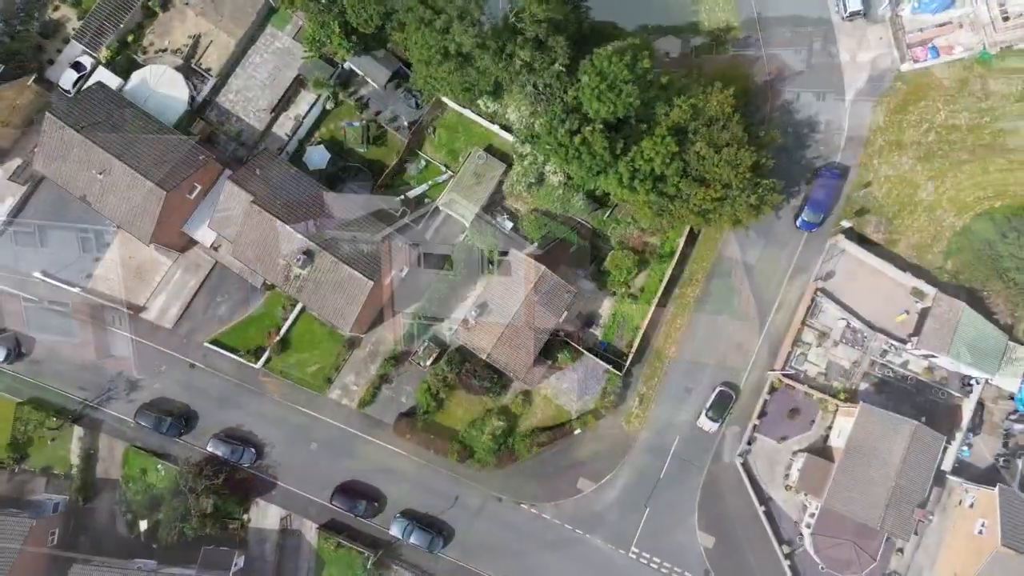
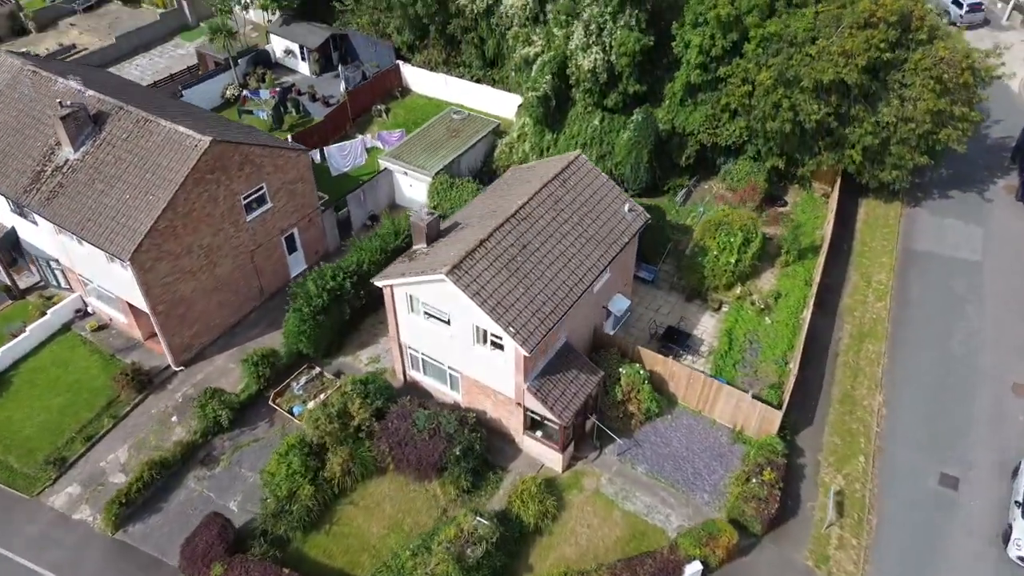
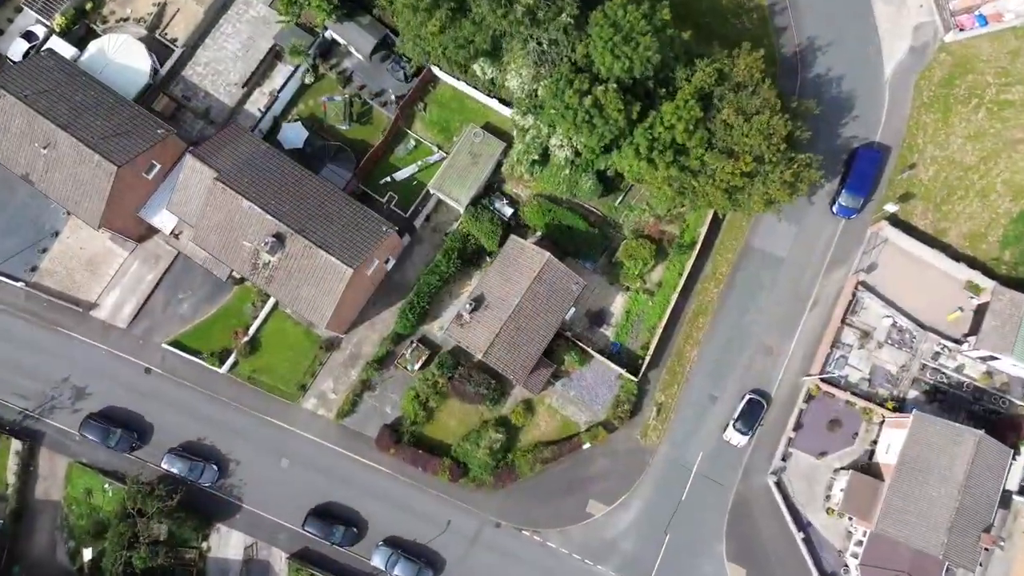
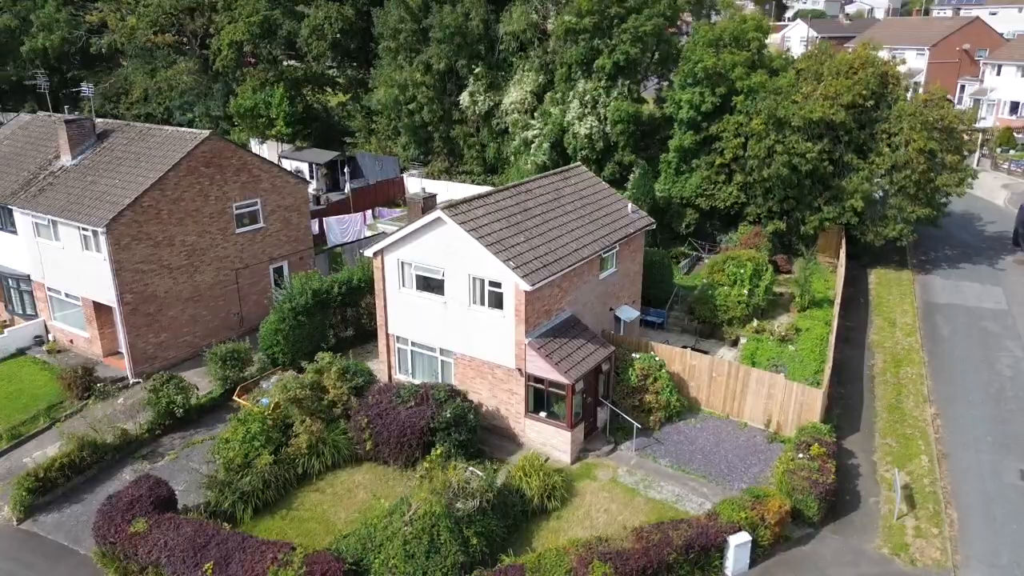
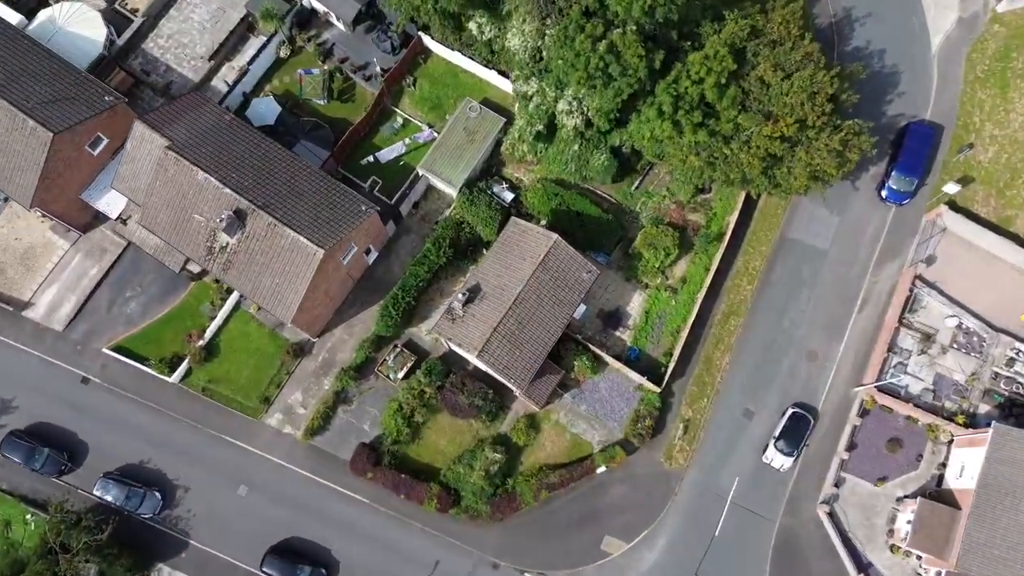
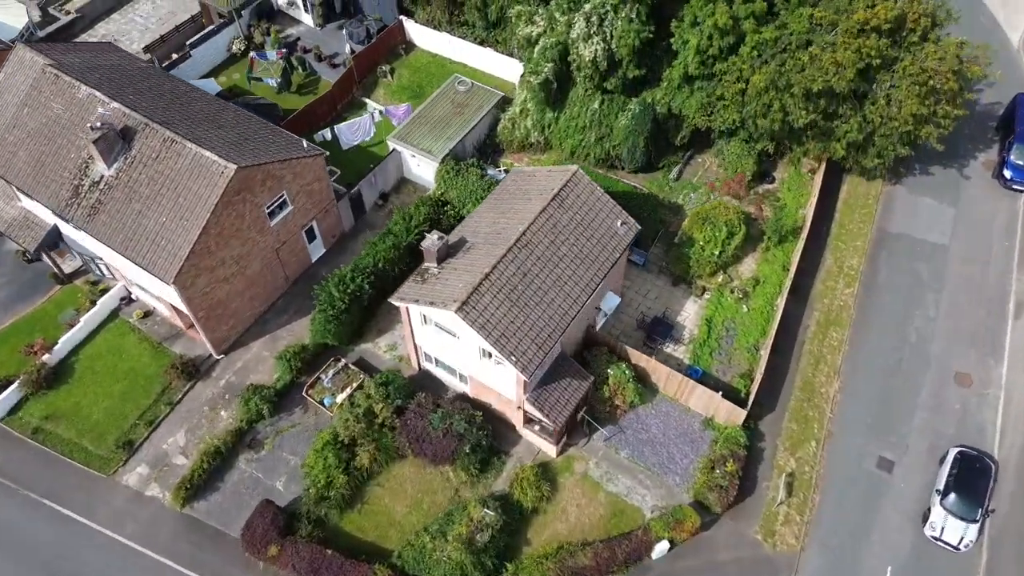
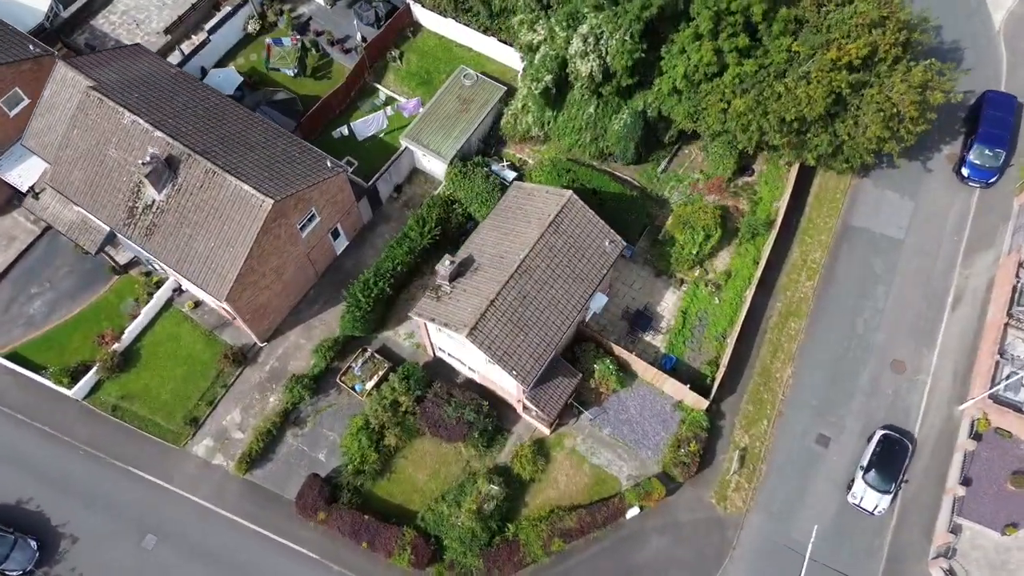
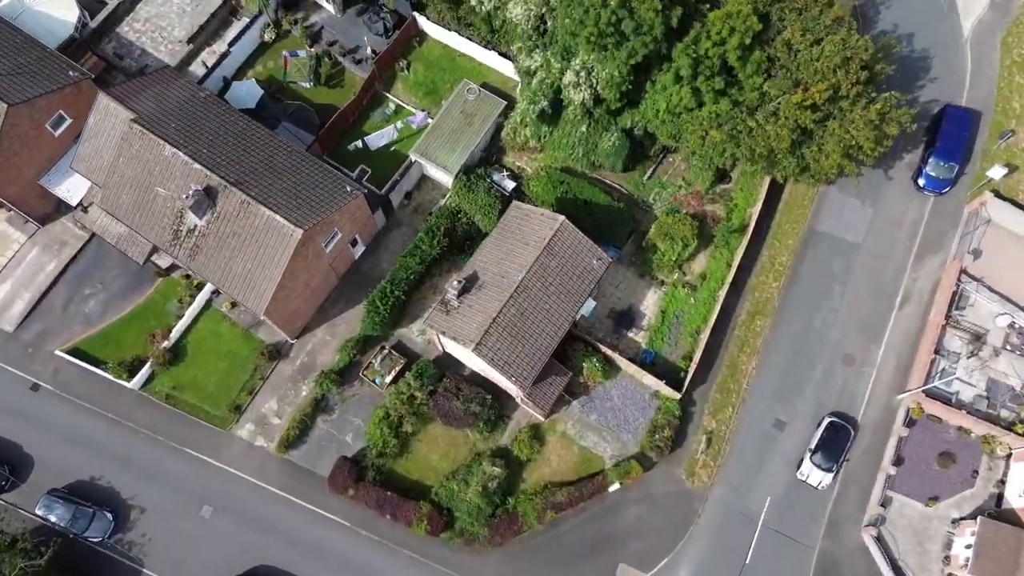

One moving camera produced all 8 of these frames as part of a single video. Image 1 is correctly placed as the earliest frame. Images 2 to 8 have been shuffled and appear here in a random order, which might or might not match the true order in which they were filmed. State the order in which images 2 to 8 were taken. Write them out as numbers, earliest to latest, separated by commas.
3, 5, 8, 7, 6, 2, 4
